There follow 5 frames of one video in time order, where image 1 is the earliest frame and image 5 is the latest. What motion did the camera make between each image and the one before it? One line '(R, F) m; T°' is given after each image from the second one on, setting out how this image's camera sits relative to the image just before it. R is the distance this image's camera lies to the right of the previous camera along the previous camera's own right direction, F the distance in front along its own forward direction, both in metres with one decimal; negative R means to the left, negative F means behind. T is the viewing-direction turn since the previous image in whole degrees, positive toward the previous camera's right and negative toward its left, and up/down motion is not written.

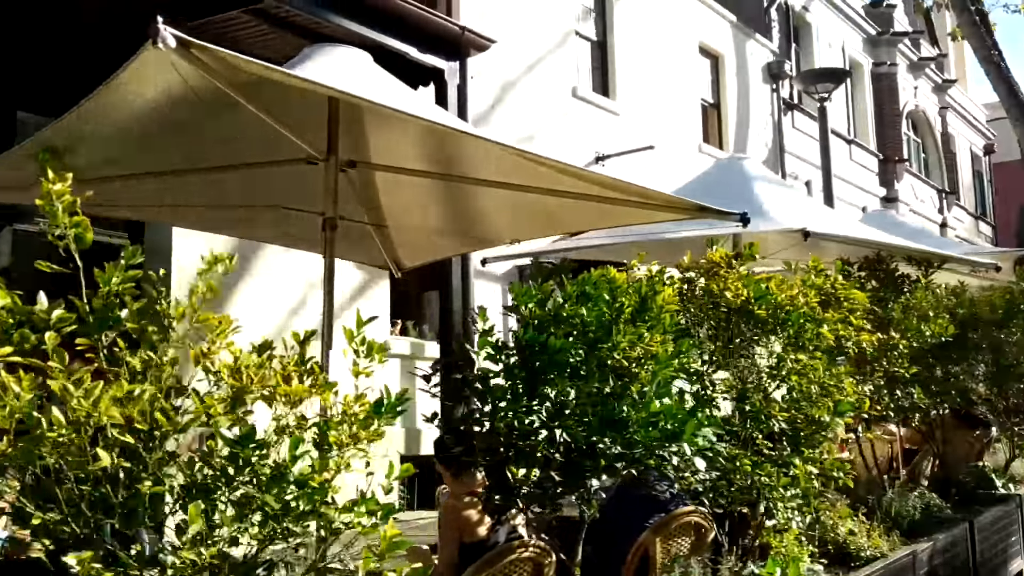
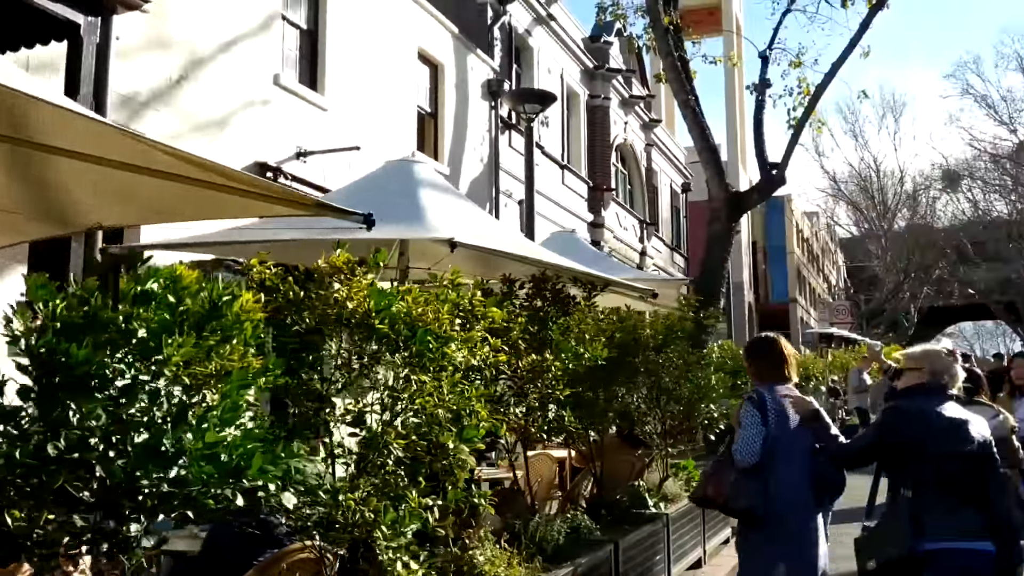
(+0.5, +0.4) m; +17°
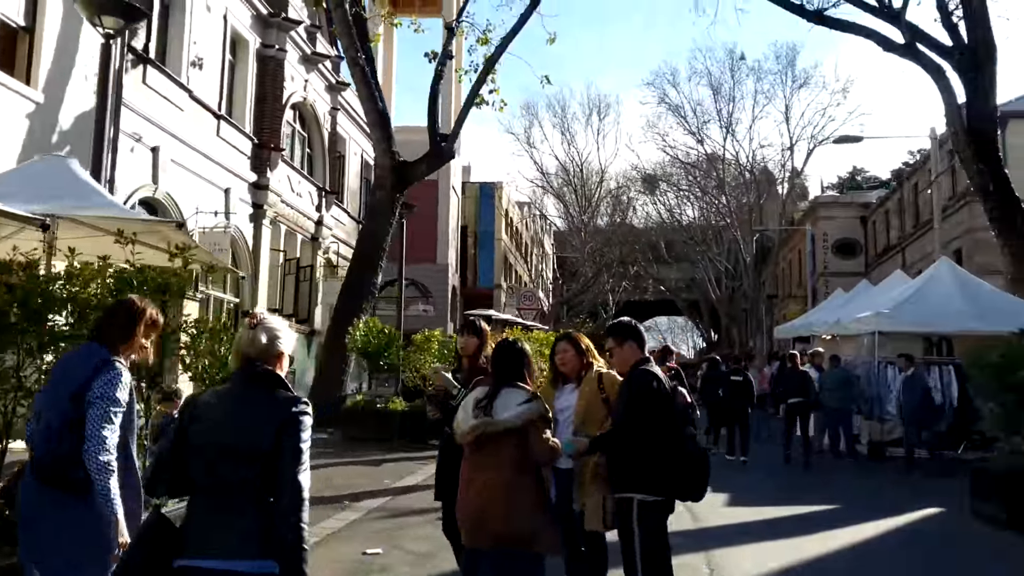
(+1.6, +1.1) m; +17°
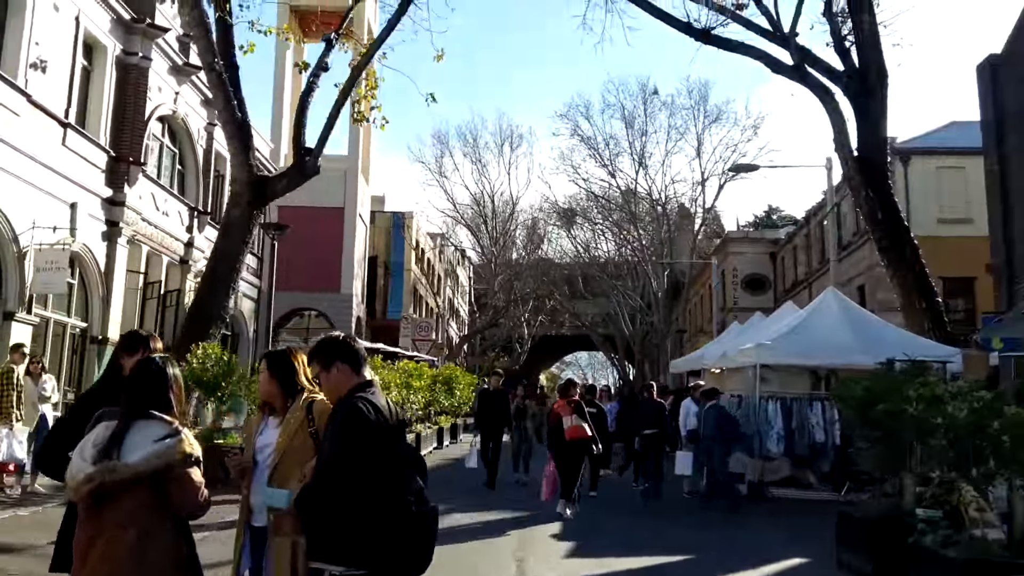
(+1.0, +1.1) m; +5°
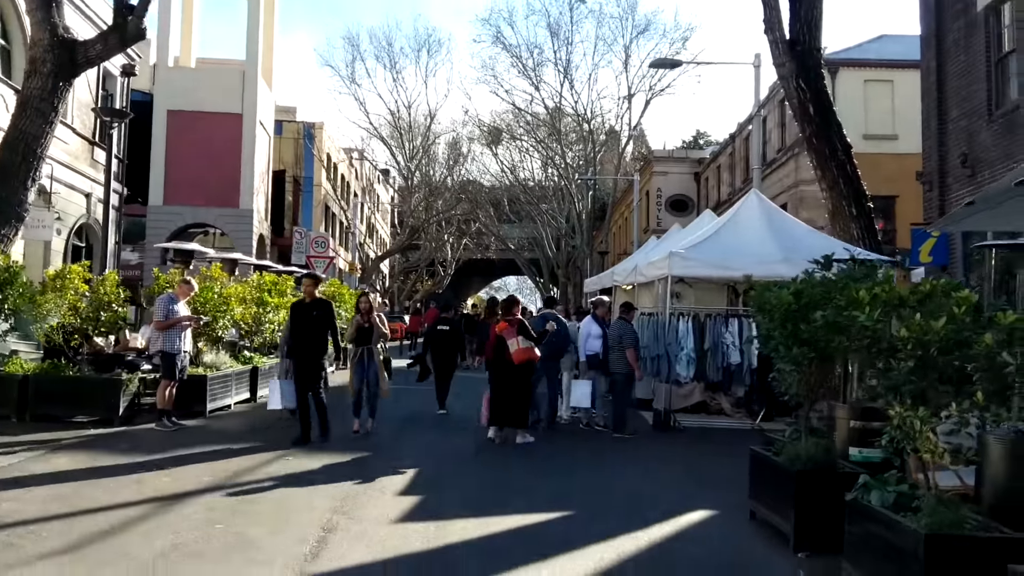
(+0.9, +2.3) m; +4°
